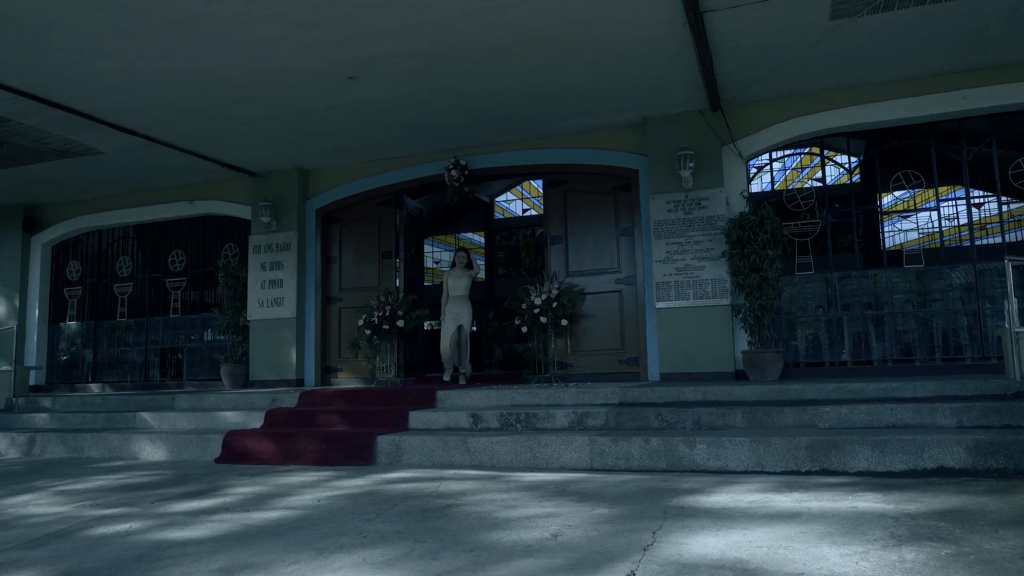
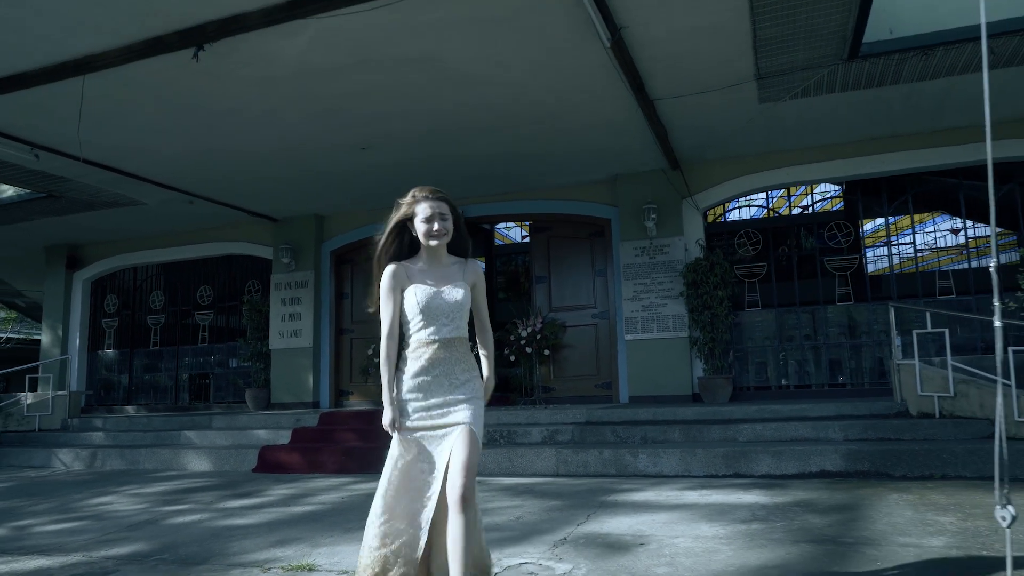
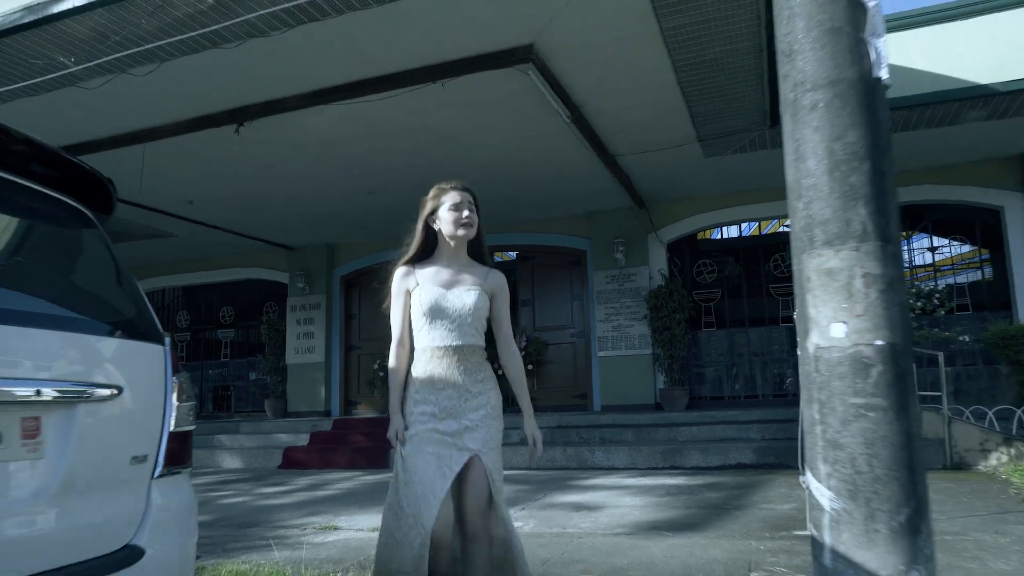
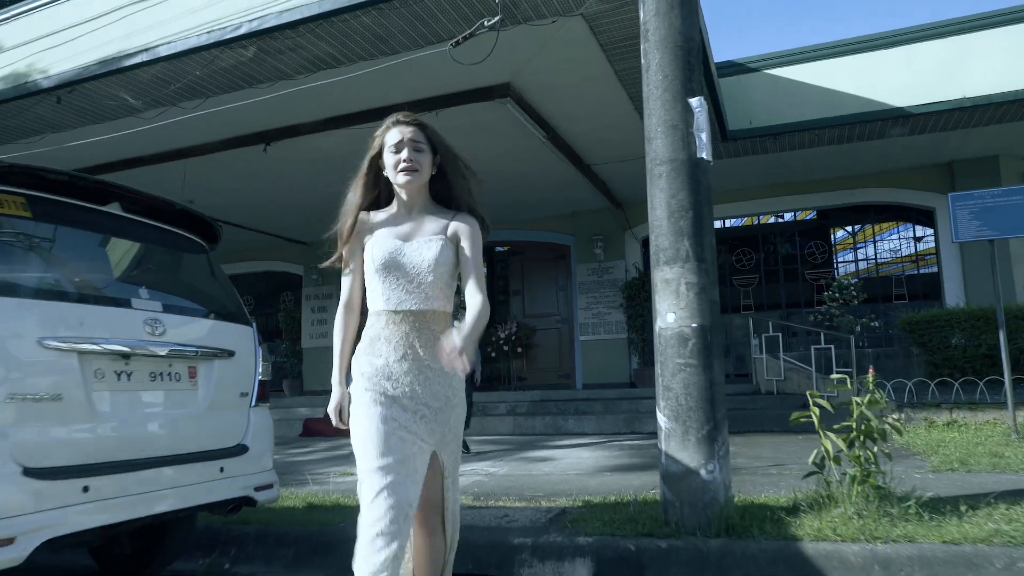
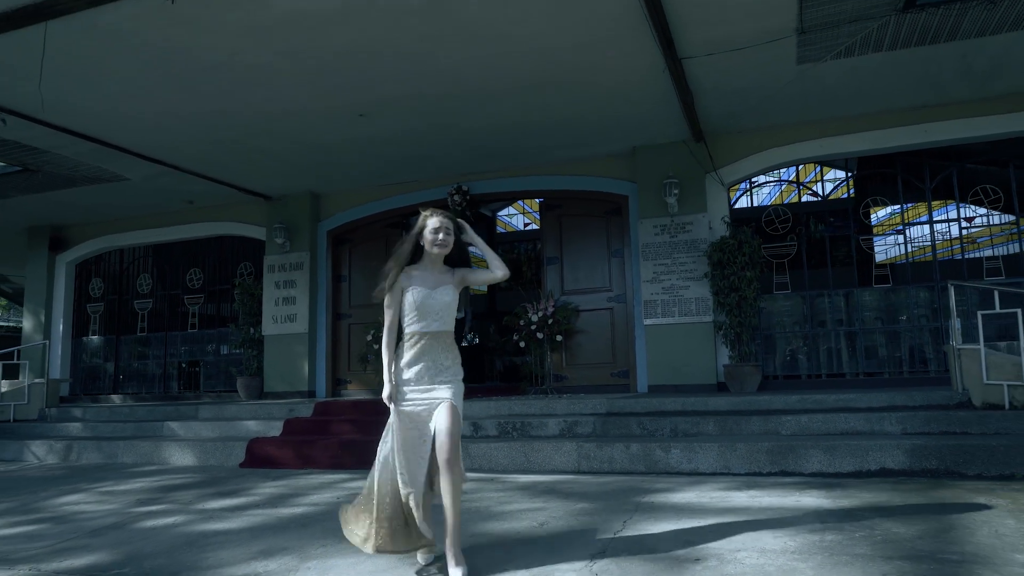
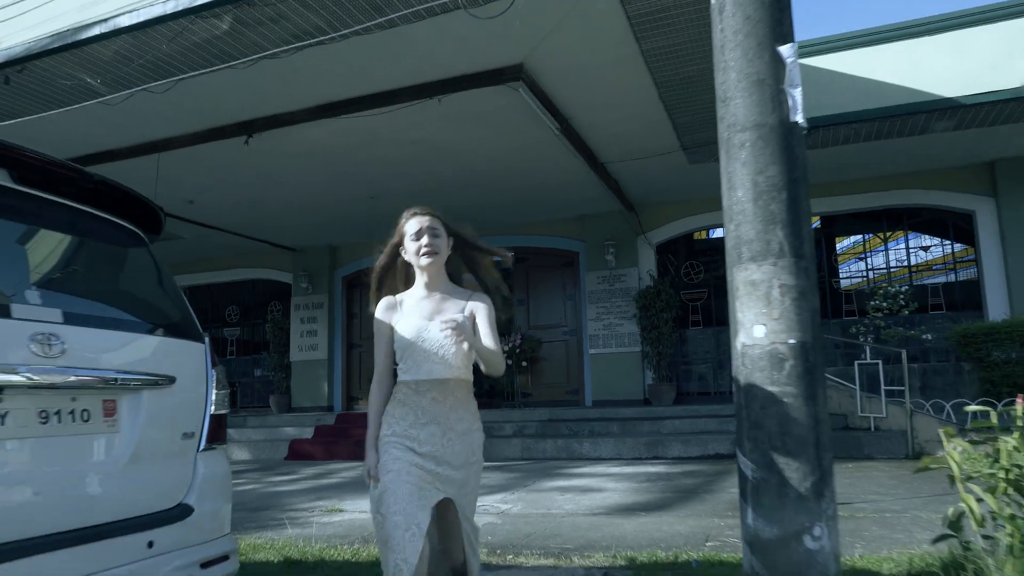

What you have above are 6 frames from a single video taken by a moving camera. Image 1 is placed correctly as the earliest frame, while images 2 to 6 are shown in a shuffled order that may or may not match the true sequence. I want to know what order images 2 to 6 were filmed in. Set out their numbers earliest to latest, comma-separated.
5, 2, 3, 6, 4
